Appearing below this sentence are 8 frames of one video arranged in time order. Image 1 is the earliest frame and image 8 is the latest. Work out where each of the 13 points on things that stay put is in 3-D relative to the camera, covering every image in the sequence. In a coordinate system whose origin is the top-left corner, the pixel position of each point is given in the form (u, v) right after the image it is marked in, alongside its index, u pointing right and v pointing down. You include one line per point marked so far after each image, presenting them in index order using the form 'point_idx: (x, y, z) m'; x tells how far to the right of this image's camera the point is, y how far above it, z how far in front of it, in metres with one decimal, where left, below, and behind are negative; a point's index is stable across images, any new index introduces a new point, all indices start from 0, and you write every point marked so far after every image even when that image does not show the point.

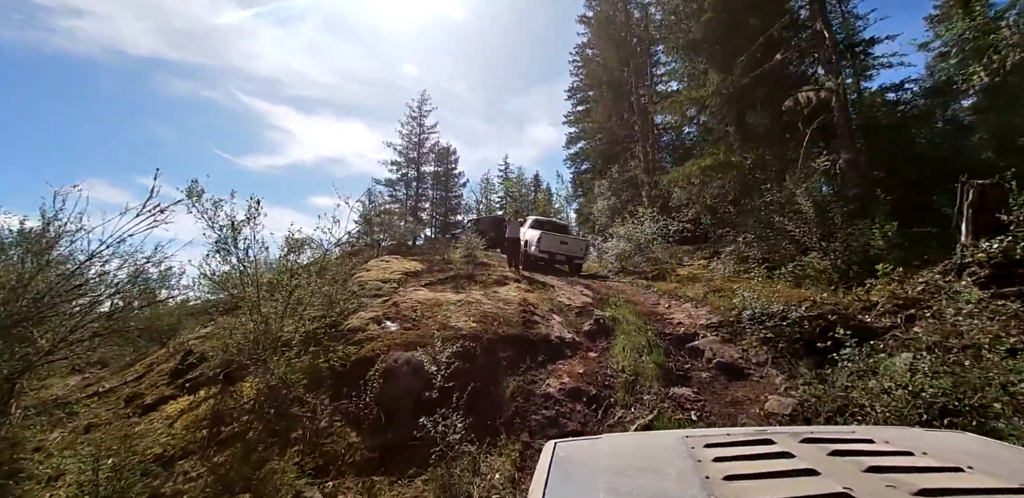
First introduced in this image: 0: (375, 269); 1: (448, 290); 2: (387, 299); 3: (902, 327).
0: (-3.3, -0.5, +10.5) m
1: (-1.2, -0.7, +7.8) m
2: (-2.1, -0.8, +7.3) m
3: (+4.0, -0.8, +4.5) m
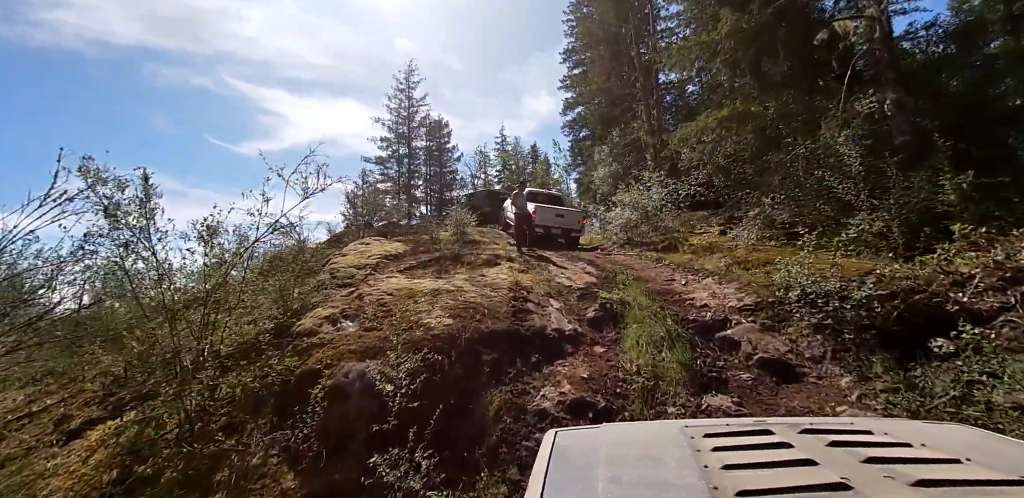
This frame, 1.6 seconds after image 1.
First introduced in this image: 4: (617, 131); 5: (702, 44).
0: (-3.5, -0.1, +9.4) m
1: (-1.3, -0.4, +6.7) m
2: (-2.3, -0.6, +6.2) m
3: (+3.8, -0.5, +3.3) m
4: (+4.5, +5.1, +18.9) m
5: (+4.4, +4.8, +10.3) m
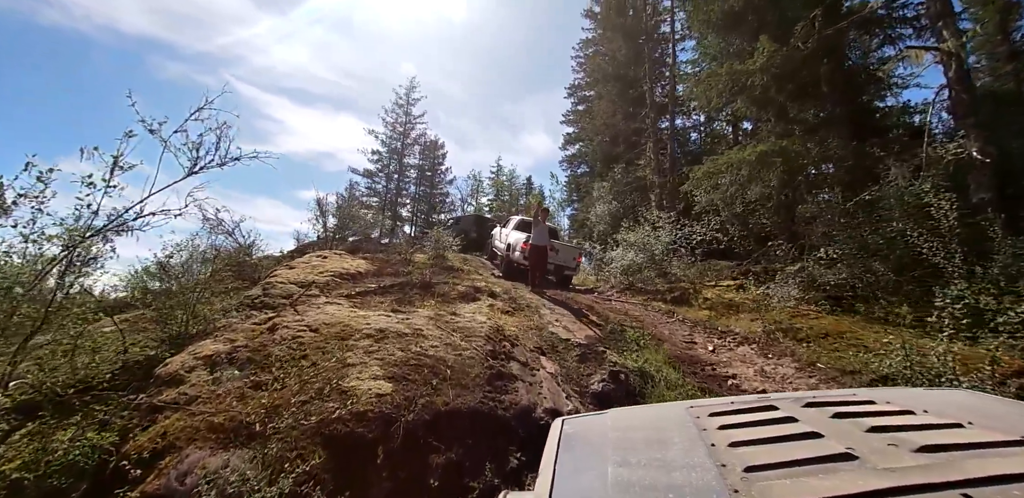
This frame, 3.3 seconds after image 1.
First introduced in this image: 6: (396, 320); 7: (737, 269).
0: (-3.8, -0.3, +7.7) m
1: (-1.5, -0.7, +5.1) m
2: (-2.5, -0.7, +4.5) m
3: (+3.7, -1.0, +1.8) m
4: (+4.4, +3.3, +17.8) m
5: (+4.6, +3.7, +9.2) m
6: (-1.1, -0.7, +4.3) m
7: (+4.6, -0.4, +9.0) m
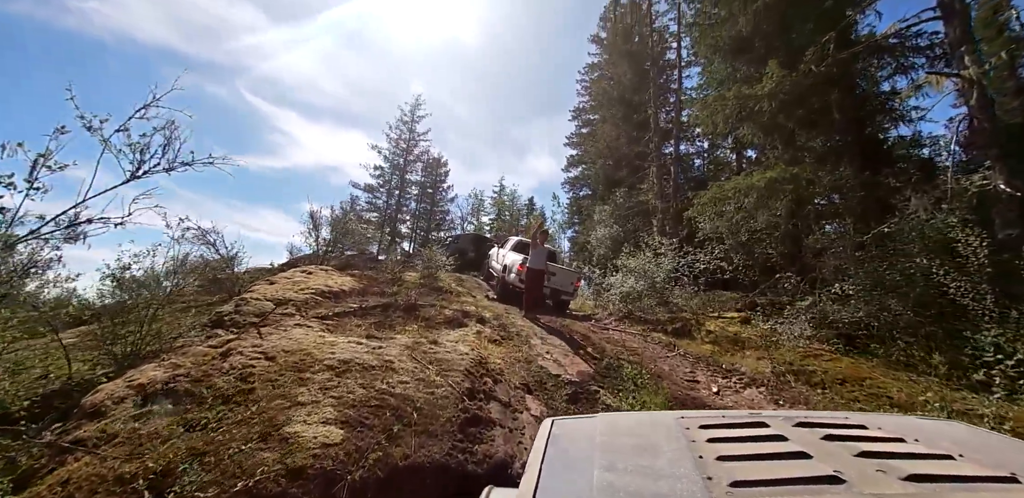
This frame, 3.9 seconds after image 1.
0: (-3.9, -0.6, +7.3) m
1: (-1.7, -0.9, +4.6) m
2: (-2.6, -0.9, +4.1) m
3: (+3.5, -1.3, +1.4) m
4: (+4.4, +2.3, +17.5) m
5: (+4.6, +3.1, +9.0) m
6: (-1.3, -0.9, +3.9) m
7: (+4.5, -1.0, +8.6) m
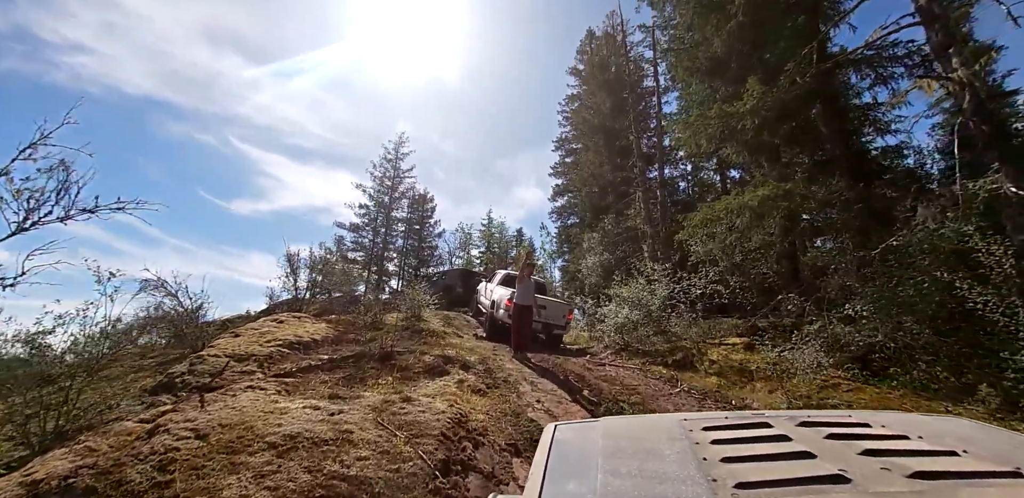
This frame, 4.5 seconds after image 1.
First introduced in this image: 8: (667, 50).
0: (-4.1, -1.3, +6.7) m
1: (-1.8, -1.3, +4.1) m
2: (-2.8, -1.3, +3.5) m
3: (+3.5, -1.2, +0.9) m
4: (+3.9, +1.2, +17.3) m
5: (+4.2, +2.6, +8.8) m
6: (-1.4, -1.2, +3.3) m
7: (+4.3, -1.4, +8.1) m
8: (+4.5, +5.7, +12.6) m
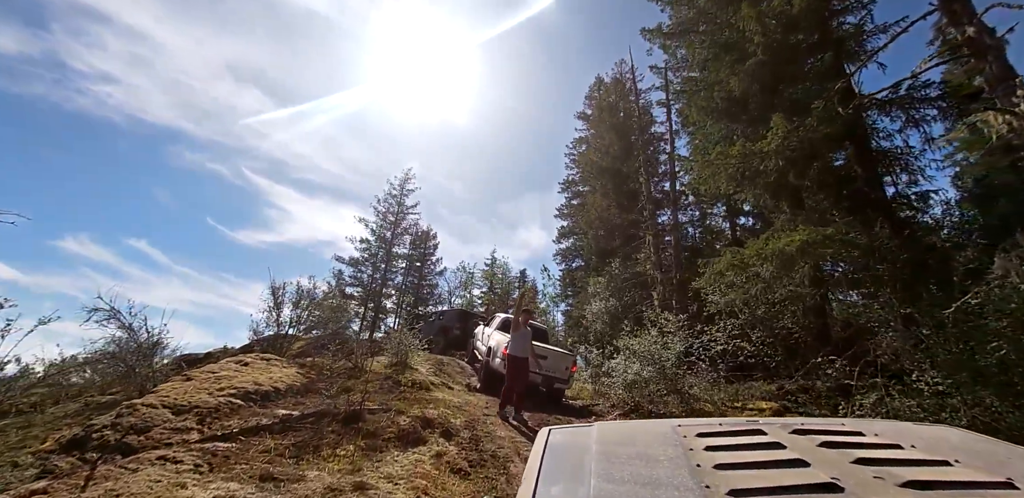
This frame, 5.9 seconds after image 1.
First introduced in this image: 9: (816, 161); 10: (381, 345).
0: (-4.2, -1.7, +5.8) m
1: (-1.9, -1.6, +3.2) m
2: (-2.9, -1.5, +2.6) m
3: (+3.3, -1.3, 0.0) m
4: (+4.0, -0.5, +16.5) m
5: (+4.3, +1.7, +8.2) m
6: (-1.5, -1.4, +2.4) m
7: (+4.2, -2.3, +7.1) m
8: (+4.7, +4.4, +12.3) m
9: (+5.3, +1.5, +7.6) m
10: (-2.7, -2.0, +9.0) m
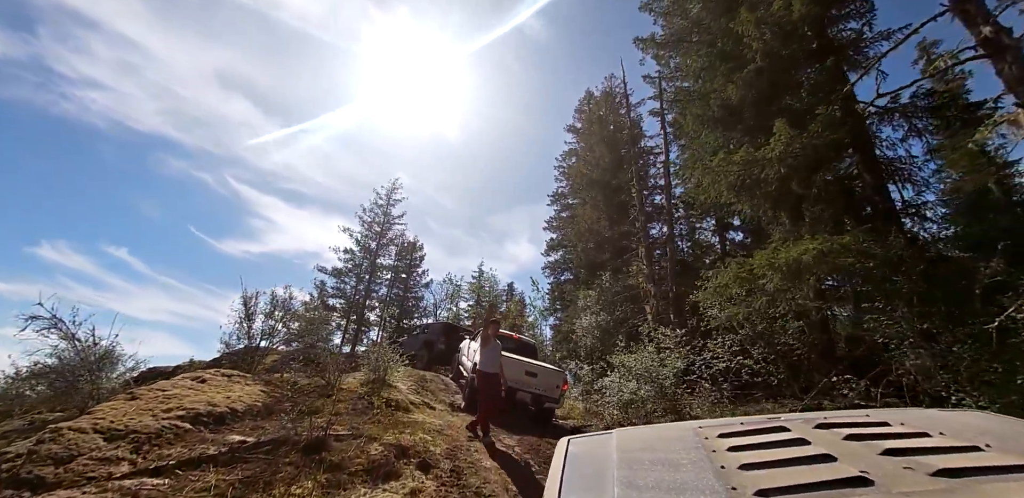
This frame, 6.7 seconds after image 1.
0: (-4.3, -1.8, +5.1) m
1: (-2.0, -1.5, +2.5) m
2: (-2.9, -1.4, +2.0) m
3: (+3.4, -1.3, -0.5) m
4: (+3.5, -1.0, +16.1) m
5: (+4.1, +1.5, +7.8) m
6: (-1.6, -1.4, +1.8) m
7: (+4.0, -2.4, +6.7) m
8: (+4.5, +4.1, +12.0) m
9: (+5.2, +1.3, +7.3) m
10: (-2.9, -2.1, +8.3) m
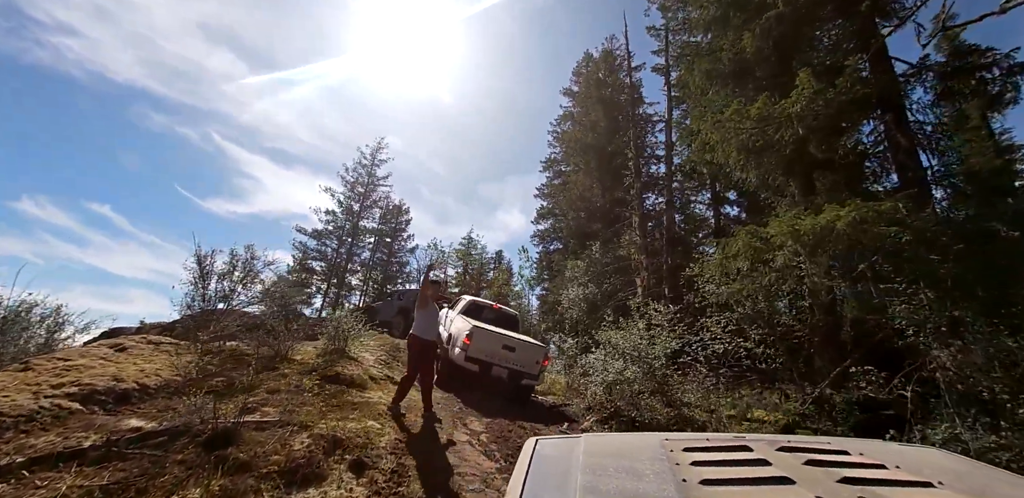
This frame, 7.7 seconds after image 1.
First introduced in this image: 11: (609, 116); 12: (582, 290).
0: (-4.6, -1.2, +4.3) m
1: (-2.2, -1.2, +1.7) m
2: (-3.2, -1.1, +1.2) m
3: (+3.2, -1.4, -1.2) m
4: (+3.0, +0.1, +15.3) m
5: (+3.8, +1.9, +6.9) m
6: (-1.8, -1.1, +1.0) m
7: (+3.7, -2.0, +6.0) m
8: (+4.2, +4.8, +11.0) m
9: (+4.9, +1.7, +6.4) m
10: (-3.3, -1.3, +7.5) m
11: (+4.1, +5.6, +18.3) m
12: (+2.1, -1.2, +12.7) m
